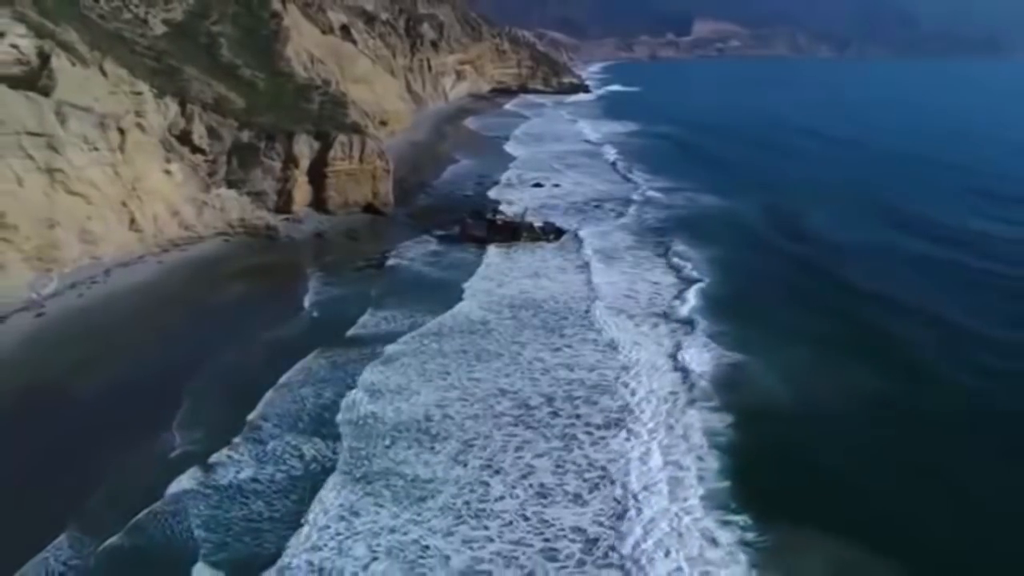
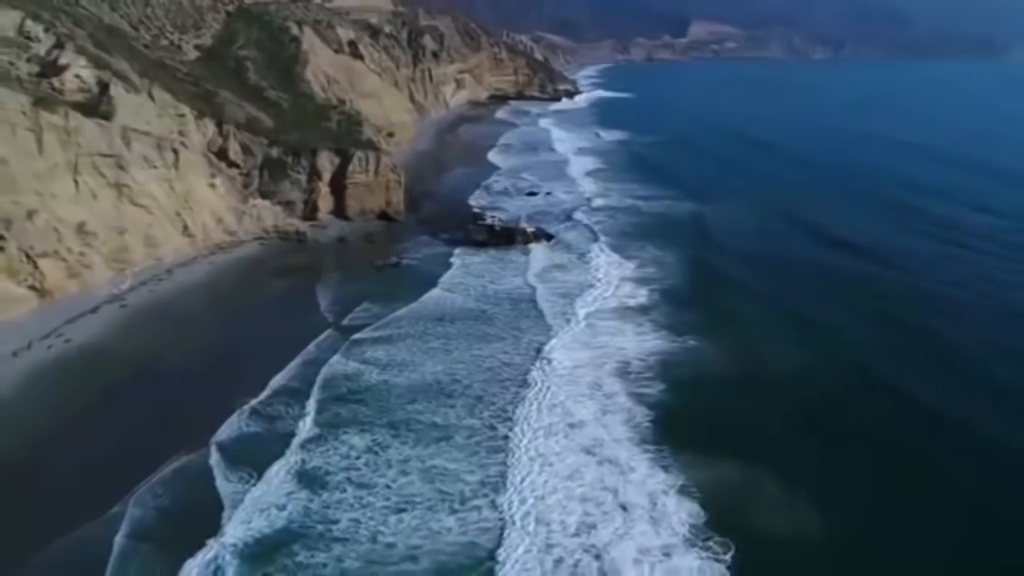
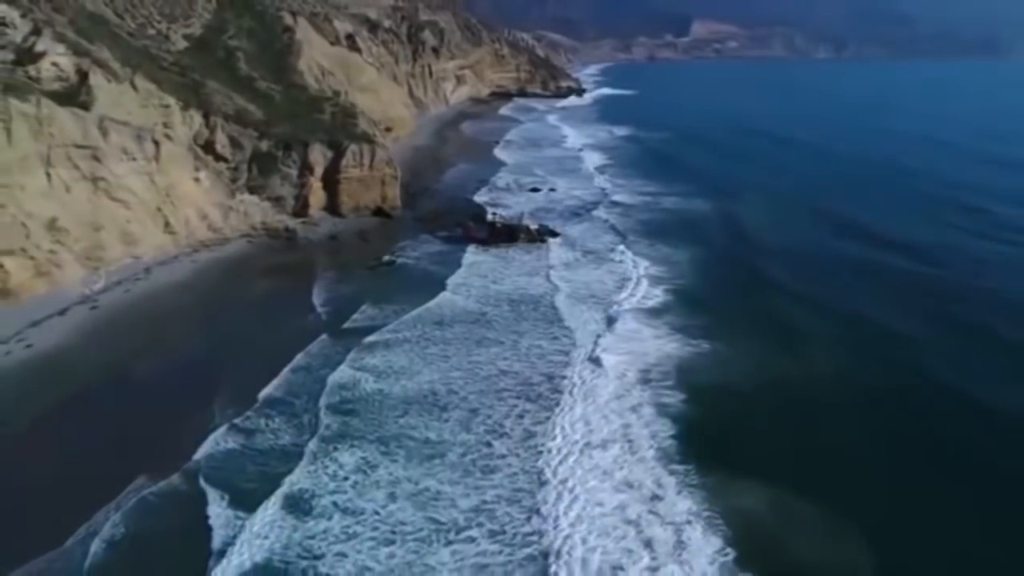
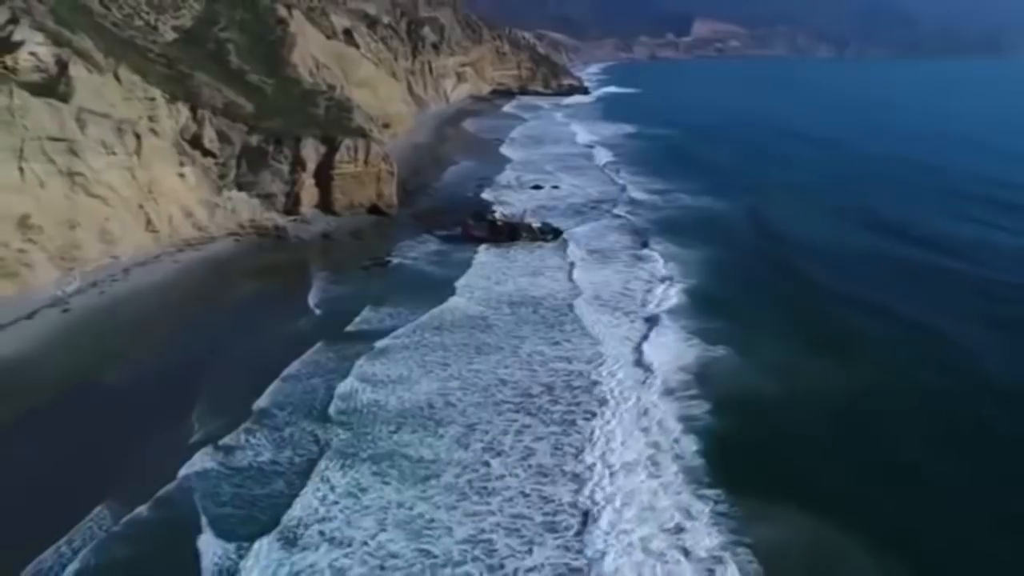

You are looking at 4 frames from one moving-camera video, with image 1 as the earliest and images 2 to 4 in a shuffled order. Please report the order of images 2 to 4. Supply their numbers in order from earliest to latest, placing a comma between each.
4, 3, 2
